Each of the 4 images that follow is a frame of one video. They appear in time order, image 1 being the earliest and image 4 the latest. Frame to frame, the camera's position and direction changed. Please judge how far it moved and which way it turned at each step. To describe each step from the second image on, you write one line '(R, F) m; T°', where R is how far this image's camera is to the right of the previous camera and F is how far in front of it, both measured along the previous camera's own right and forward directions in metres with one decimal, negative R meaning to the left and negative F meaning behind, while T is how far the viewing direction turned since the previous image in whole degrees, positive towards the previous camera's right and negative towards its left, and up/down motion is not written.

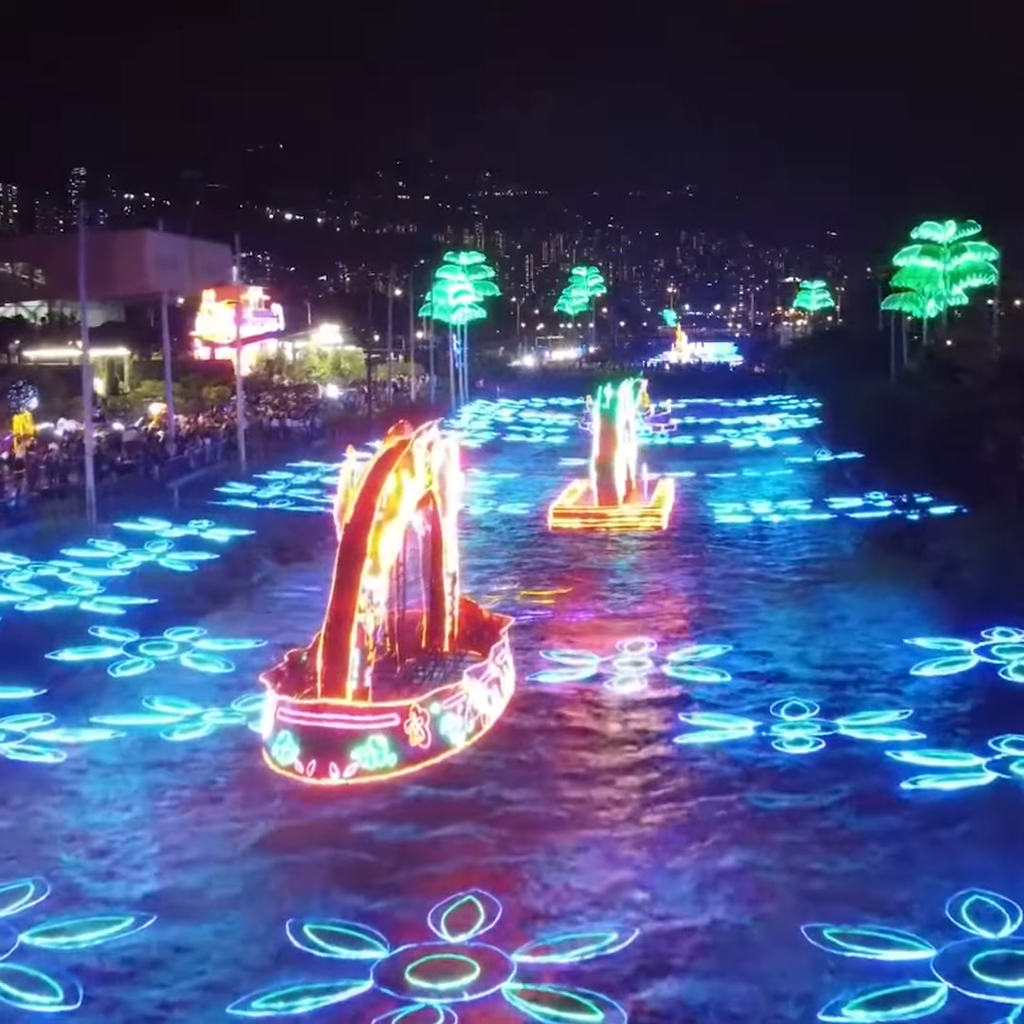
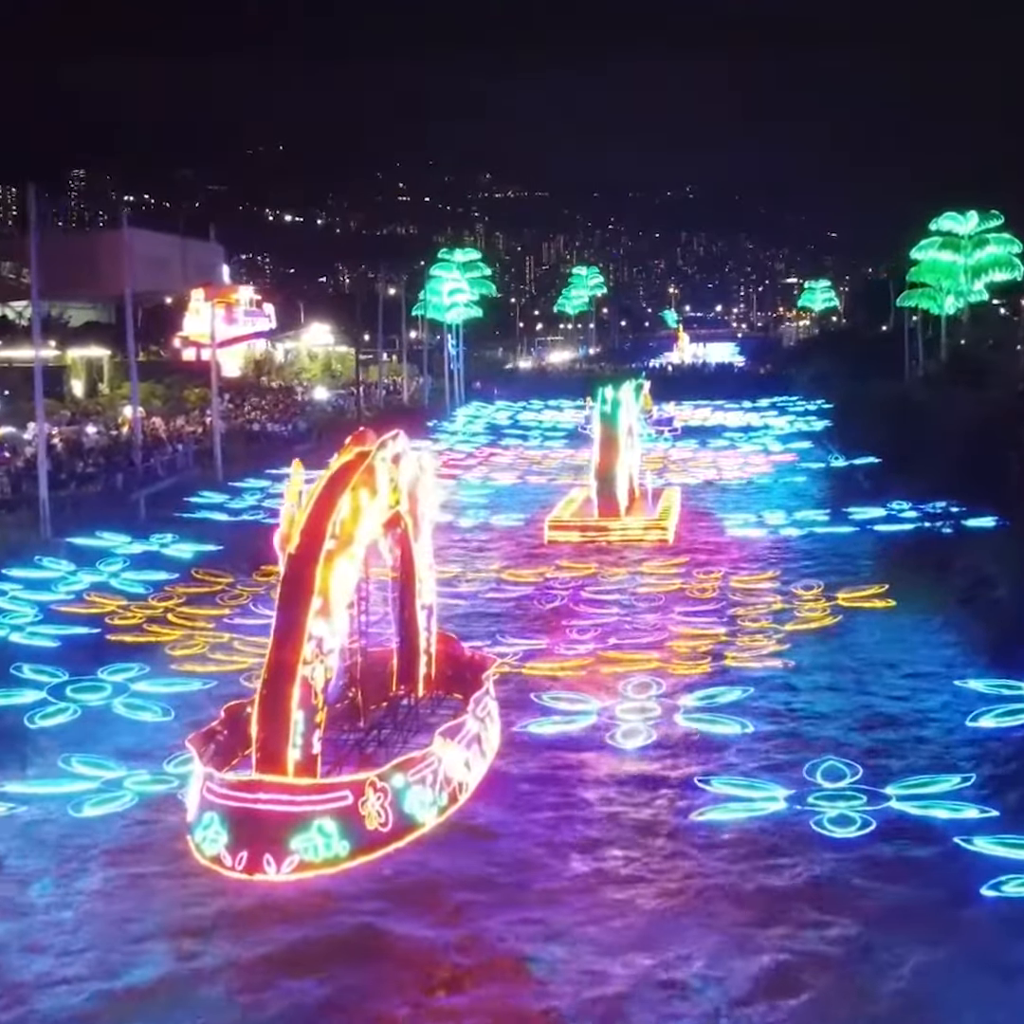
(+0.1, +2.2) m; 0°
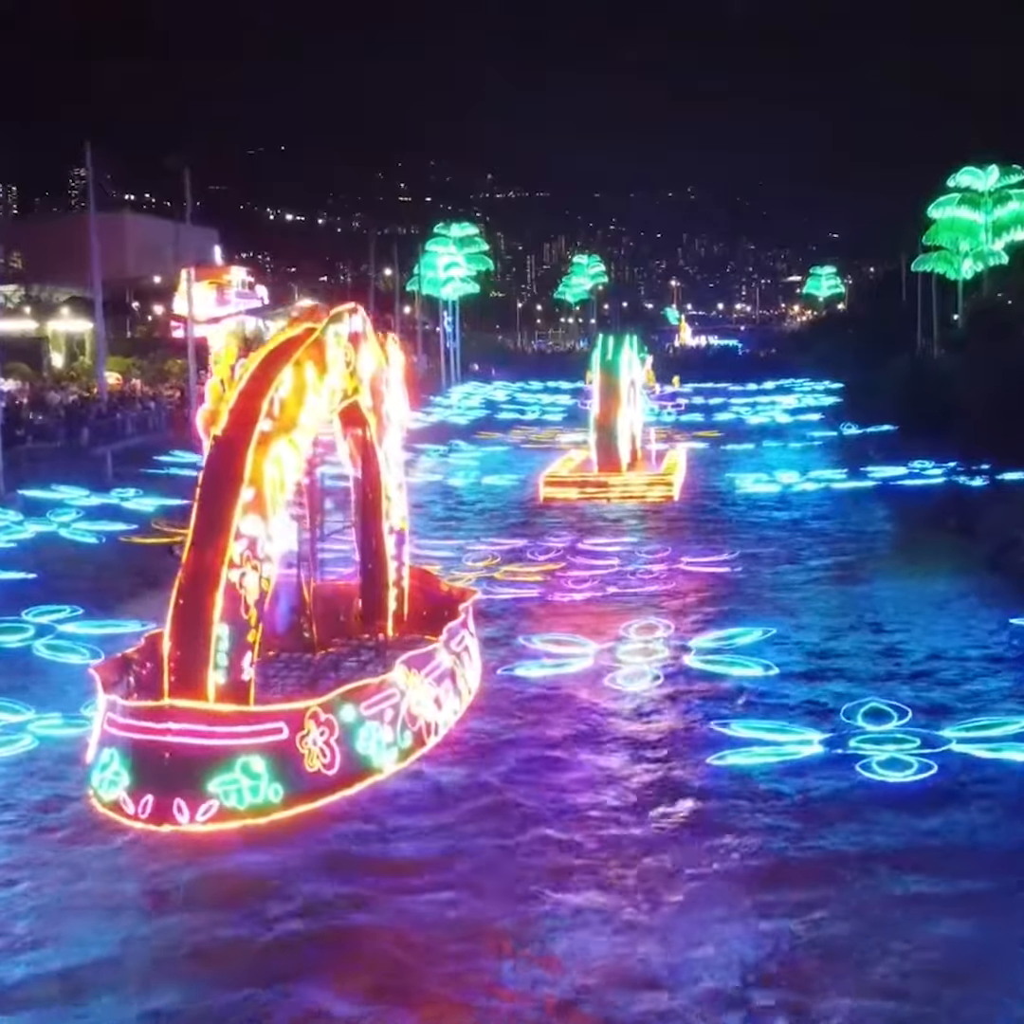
(+0.1, +1.9) m; 0°
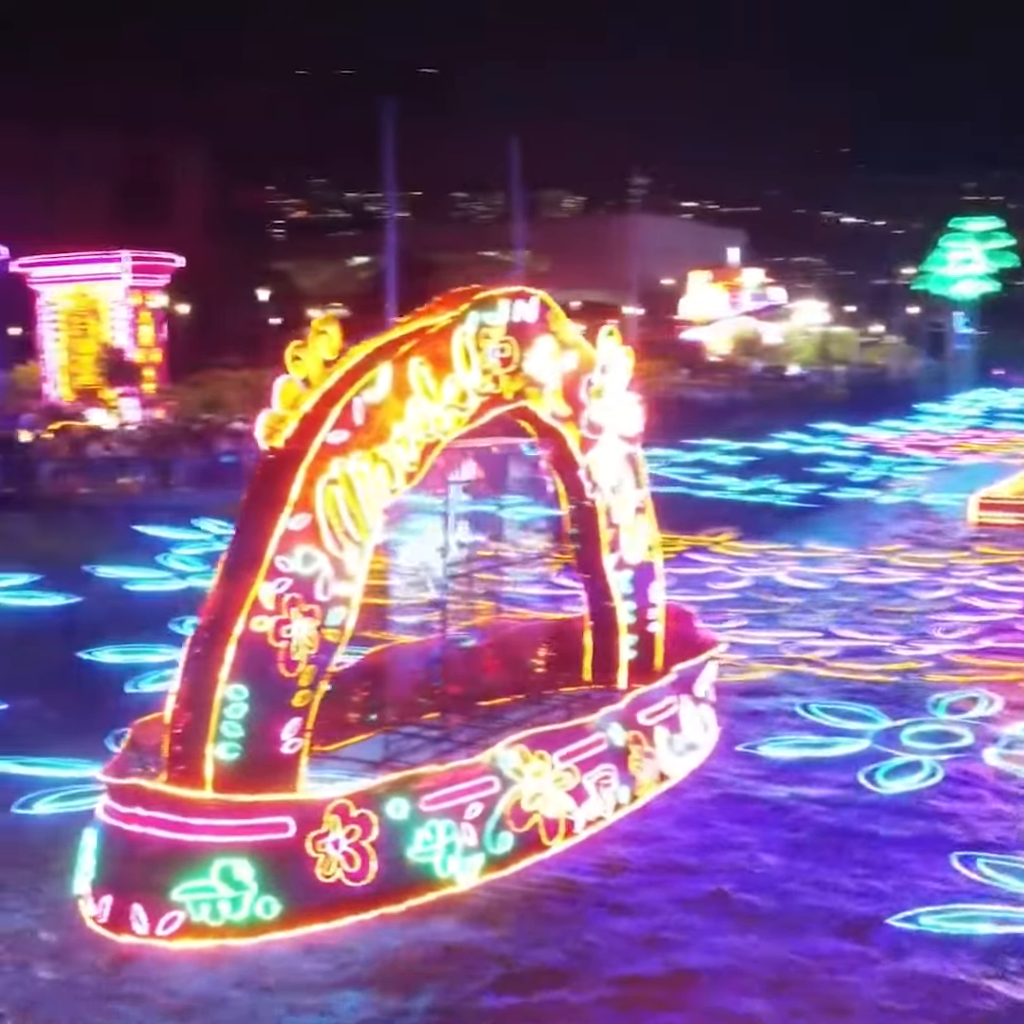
(+1.6, +2.3) m; -20°
